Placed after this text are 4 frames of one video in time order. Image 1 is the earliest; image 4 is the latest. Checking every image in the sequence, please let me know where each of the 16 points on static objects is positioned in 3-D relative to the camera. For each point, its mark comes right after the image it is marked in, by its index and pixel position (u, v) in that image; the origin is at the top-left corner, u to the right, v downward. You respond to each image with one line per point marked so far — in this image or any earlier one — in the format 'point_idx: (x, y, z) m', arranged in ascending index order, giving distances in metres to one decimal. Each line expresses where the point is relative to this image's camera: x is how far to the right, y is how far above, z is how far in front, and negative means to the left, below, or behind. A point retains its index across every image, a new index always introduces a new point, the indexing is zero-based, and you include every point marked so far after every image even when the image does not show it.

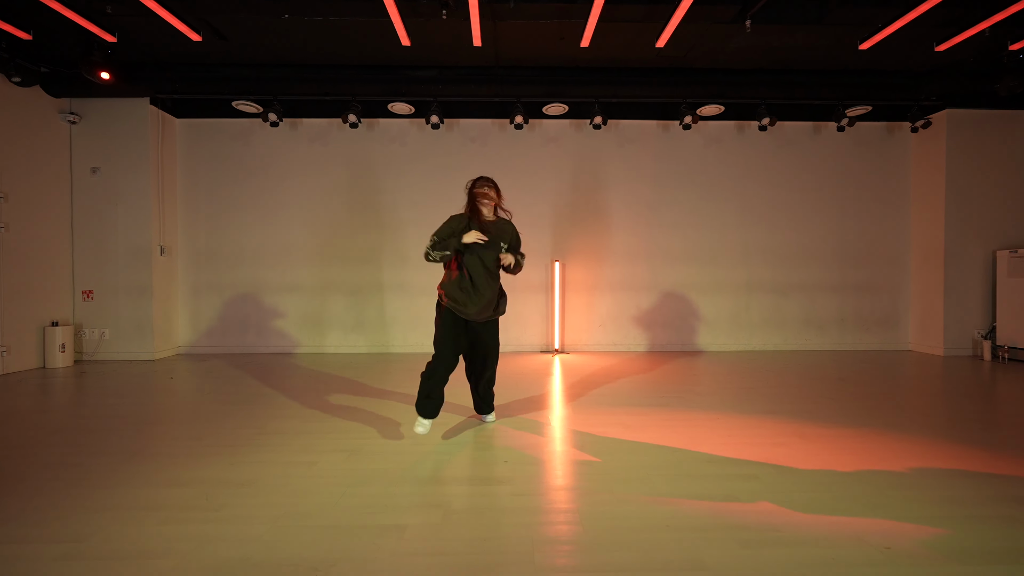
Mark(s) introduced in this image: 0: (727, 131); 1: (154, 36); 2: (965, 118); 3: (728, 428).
0: (+3.4, +2.5, +5.6) m
1: (-4.1, +2.9, +4.0) m
2: (+6.6, +2.5, +5.2) m
3: (+1.8, -1.2, +3.0) m
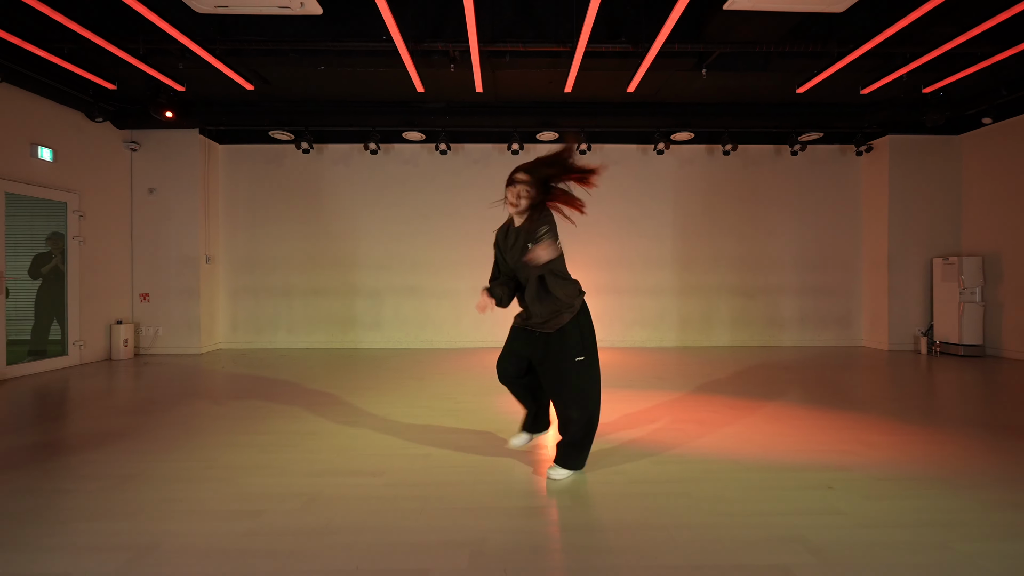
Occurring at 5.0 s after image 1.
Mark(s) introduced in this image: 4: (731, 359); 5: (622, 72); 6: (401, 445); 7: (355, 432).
0: (+3.3, +2.4, +6.4) m
1: (-4.1, +2.8, +4.9) m
2: (+6.5, +2.4, +5.9) m
3: (+1.8, -1.2, +3.7) m
4: (+3.5, -1.1, +5.7) m
5: (+1.5, +2.9, +4.7) m
6: (-0.8, -1.2, +2.6) m
7: (-1.3, -1.2, +2.9) m
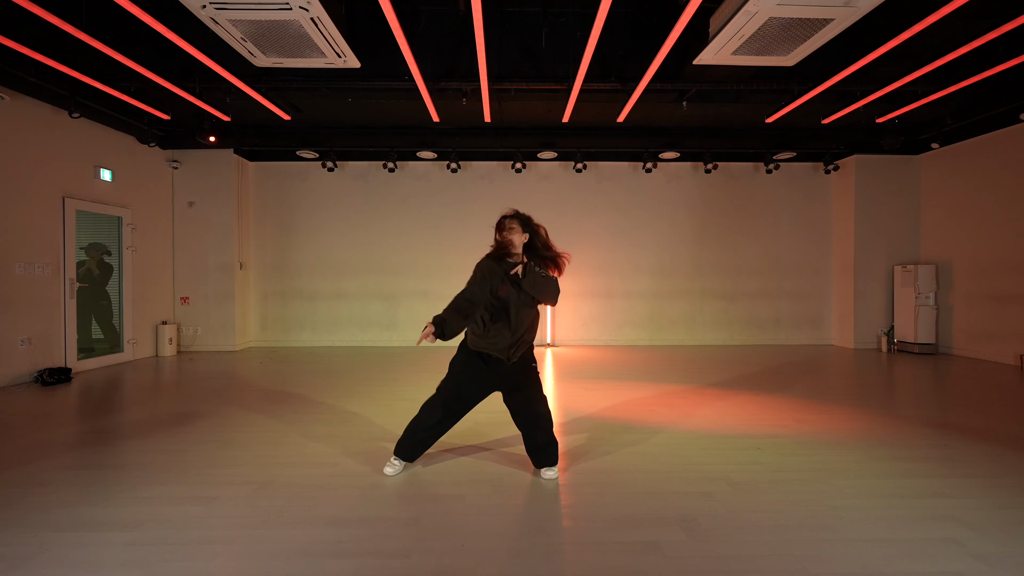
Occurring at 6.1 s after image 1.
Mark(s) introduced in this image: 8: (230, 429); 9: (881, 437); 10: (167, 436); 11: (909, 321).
0: (+3.4, +2.3, +7.0) m
1: (-4.1, +2.8, +5.5) m
2: (+6.6, +2.3, +6.6) m
3: (+1.8, -1.3, +4.4) m
4: (+3.6, -1.2, +6.3) m
5: (+1.5, +2.8, +5.4) m
6: (-0.8, -1.2, +3.3) m
7: (-1.2, -1.3, +3.5) m
8: (-2.6, -1.3, +3.3) m
9: (+3.2, -1.3, +3.1) m
10: (-3.0, -1.3, +3.1) m
11: (+6.9, -0.6, +6.2) m
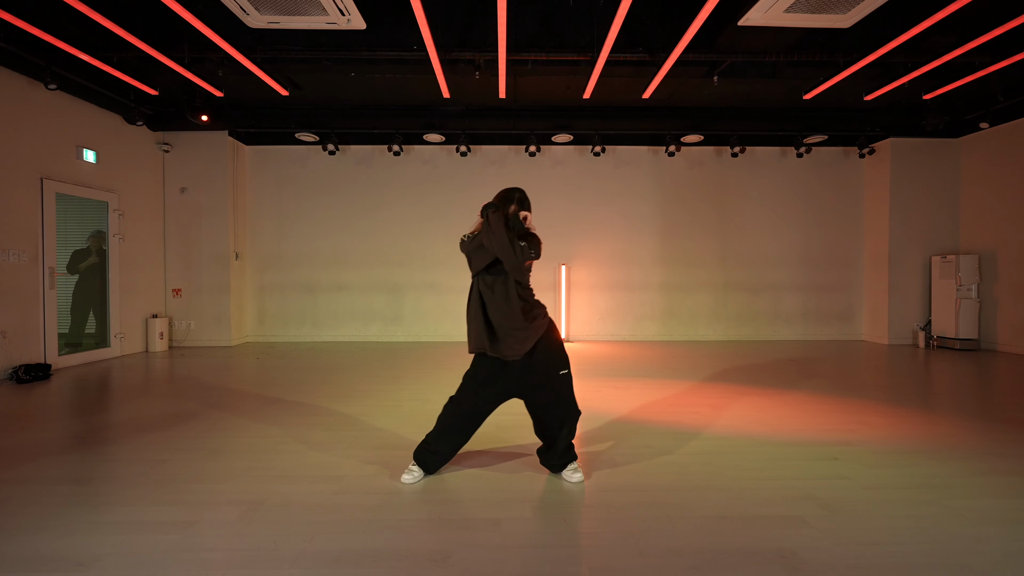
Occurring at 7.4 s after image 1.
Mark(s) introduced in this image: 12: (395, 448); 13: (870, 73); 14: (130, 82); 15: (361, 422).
0: (+3.6, +2.5, +6.6) m
1: (-3.8, +2.9, +5.1) m
2: (+6.8, +2.5, +6.2) m
3: (+2.0, -1.2, +4.0) m
4: (+3.8, -1.1, +6.0) m
5: (+1.7, +2.9, +4.9) m
6: (-0.5, -1.1, +2.9) m
7: (-1.0, -1.1, +3.2) m
8: (-2.4, -1.2, +2.9) m
9: (+3.4, -1.2, +2.7) m
10: (-2.8, -1.2, +2.7) m
11: (+7.1, -0.4, +5.8) m
12: (-0.8, -1.1, +2.5) m
13: (+4.8, +2.9, +4.8) m
14: (-4.9, +2.6, +4.6) m
15: (-1.3, -1.1, +3.0) m
